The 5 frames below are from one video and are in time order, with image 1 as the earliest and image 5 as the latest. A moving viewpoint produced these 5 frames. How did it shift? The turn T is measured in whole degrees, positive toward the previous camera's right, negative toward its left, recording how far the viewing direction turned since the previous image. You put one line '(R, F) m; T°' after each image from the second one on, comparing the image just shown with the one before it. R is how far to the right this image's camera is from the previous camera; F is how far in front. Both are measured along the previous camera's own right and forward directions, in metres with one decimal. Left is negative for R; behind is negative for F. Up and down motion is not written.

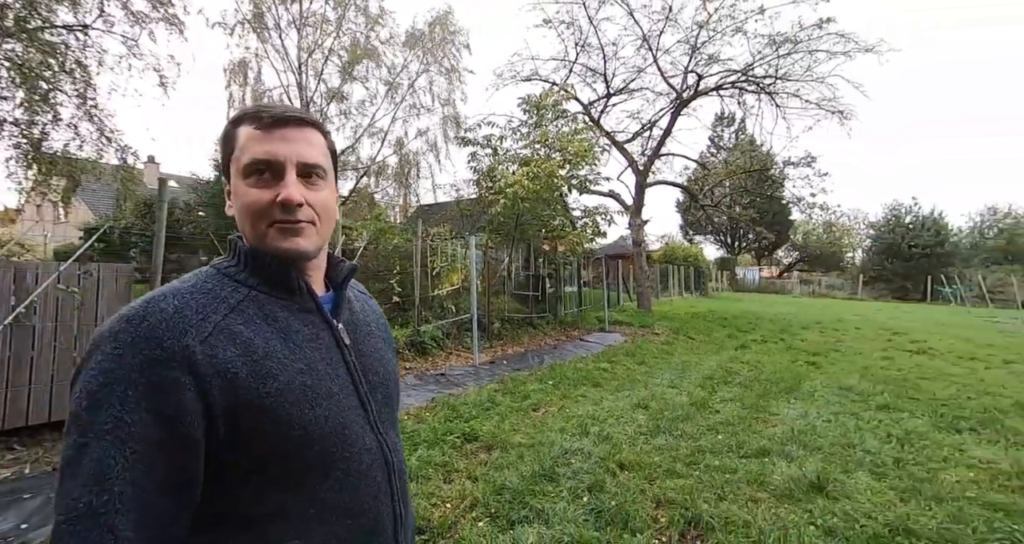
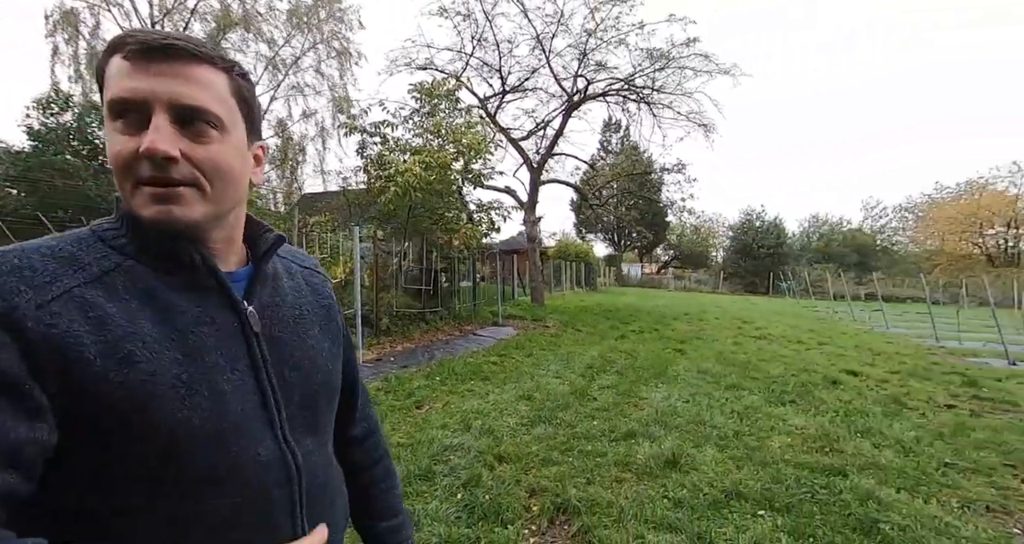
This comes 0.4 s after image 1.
(0.0, -0.1) m; +11°
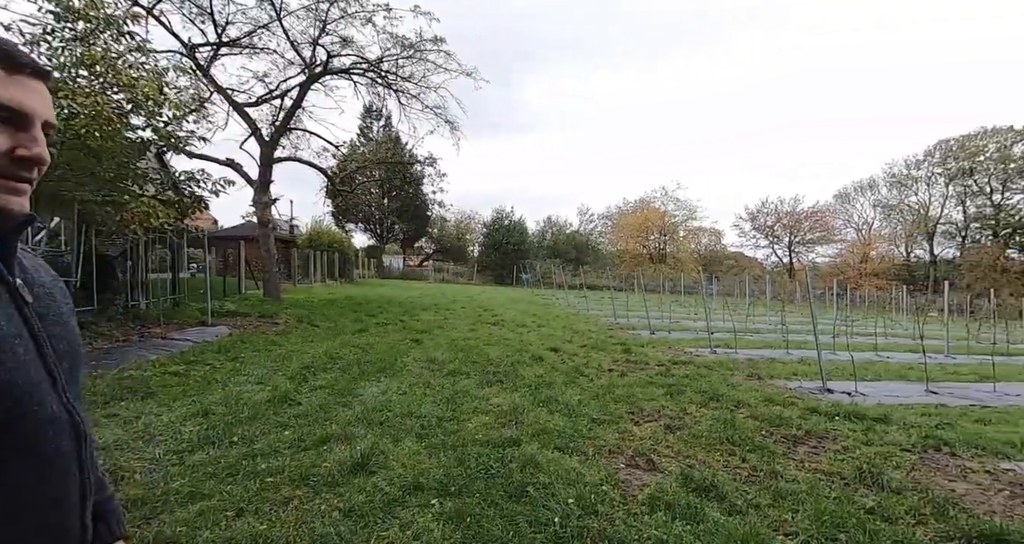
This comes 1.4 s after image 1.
(+0.2, 0.0) m; +26°
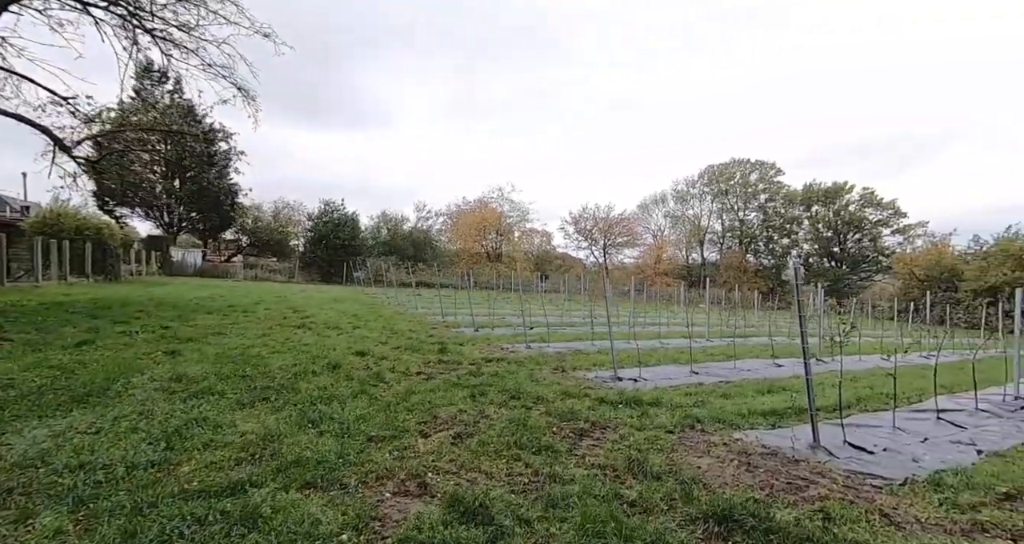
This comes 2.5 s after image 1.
(+0.4, +0.3) m; +18°
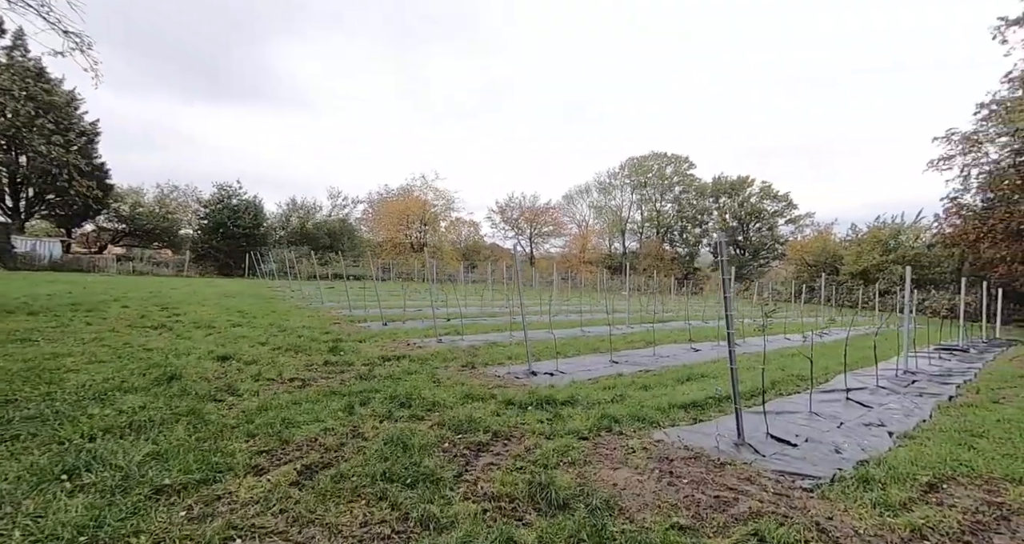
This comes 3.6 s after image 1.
(+0.3, +0.8) m; +8°
